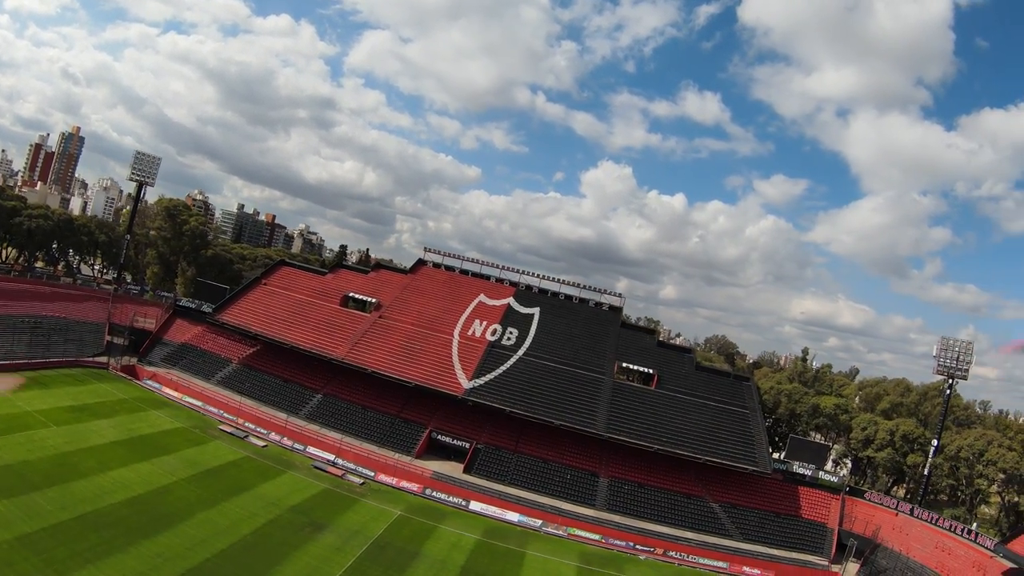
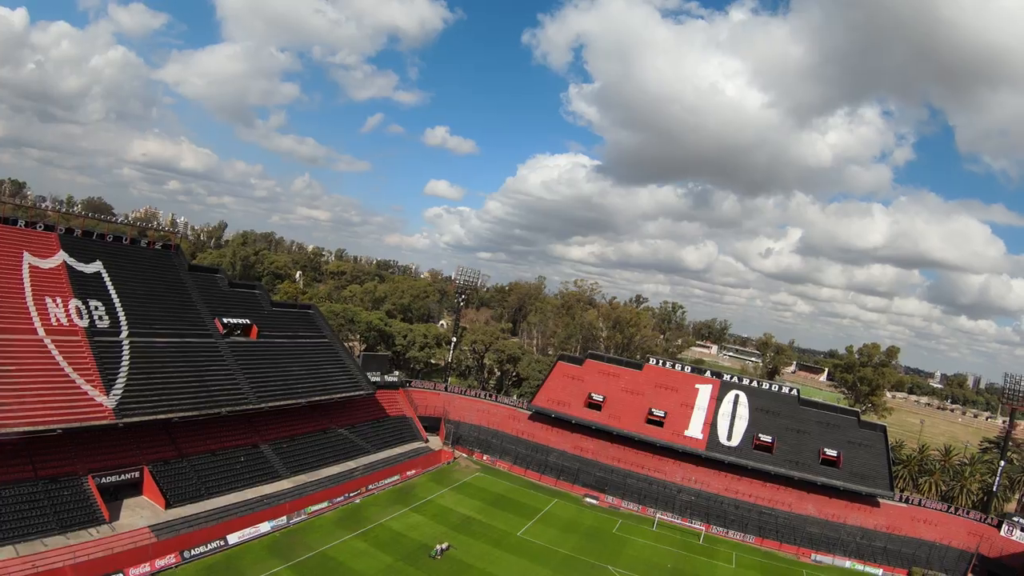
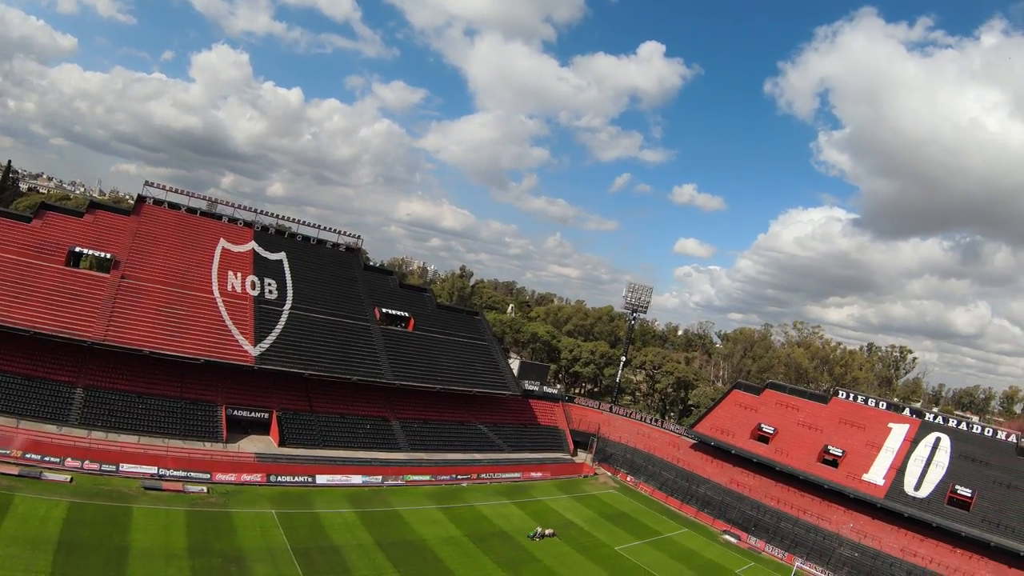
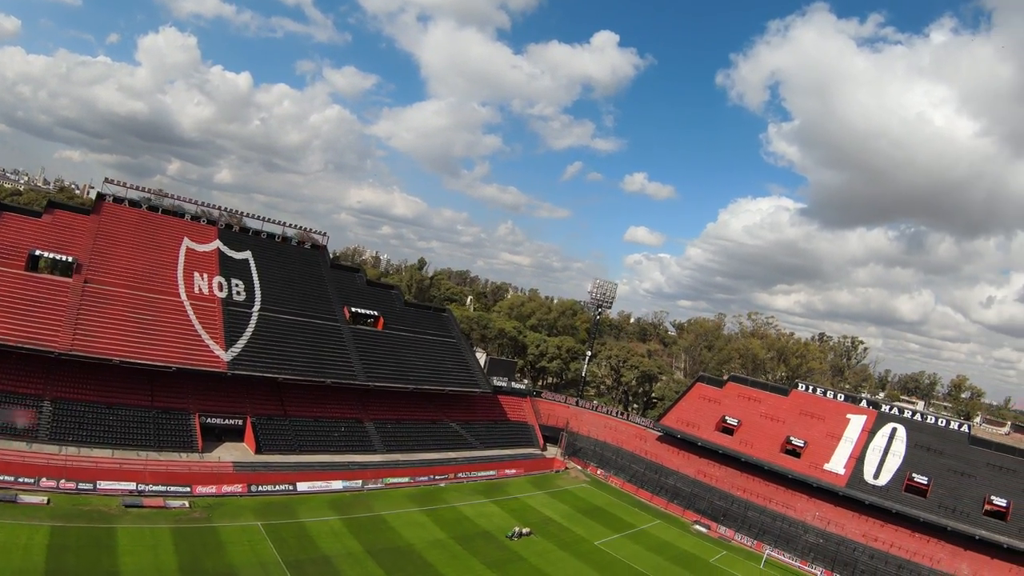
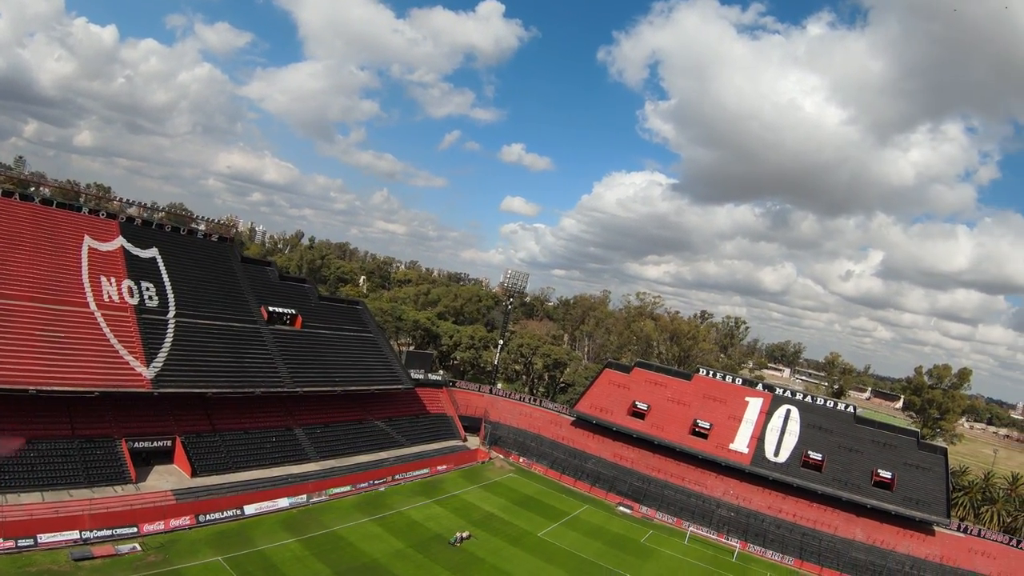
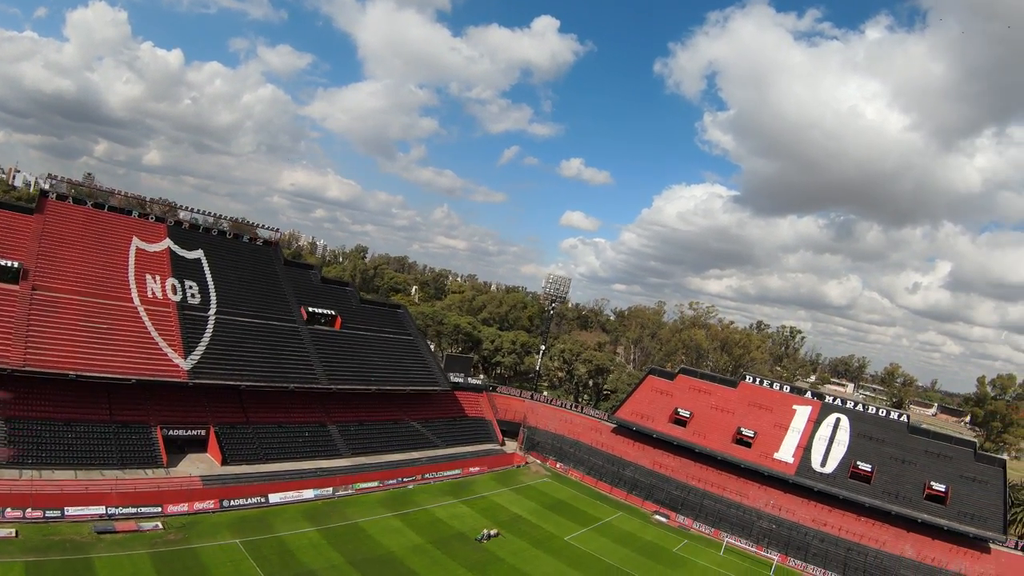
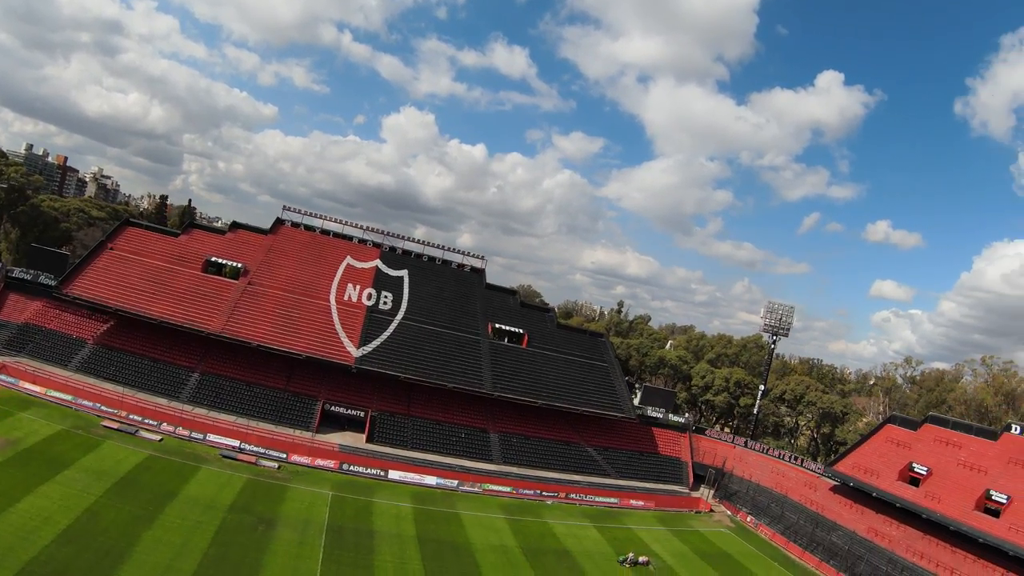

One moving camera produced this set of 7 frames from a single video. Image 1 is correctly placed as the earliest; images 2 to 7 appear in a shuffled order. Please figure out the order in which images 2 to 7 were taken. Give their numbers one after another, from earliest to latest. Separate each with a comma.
7, 3, 4, 6, 5, 2
